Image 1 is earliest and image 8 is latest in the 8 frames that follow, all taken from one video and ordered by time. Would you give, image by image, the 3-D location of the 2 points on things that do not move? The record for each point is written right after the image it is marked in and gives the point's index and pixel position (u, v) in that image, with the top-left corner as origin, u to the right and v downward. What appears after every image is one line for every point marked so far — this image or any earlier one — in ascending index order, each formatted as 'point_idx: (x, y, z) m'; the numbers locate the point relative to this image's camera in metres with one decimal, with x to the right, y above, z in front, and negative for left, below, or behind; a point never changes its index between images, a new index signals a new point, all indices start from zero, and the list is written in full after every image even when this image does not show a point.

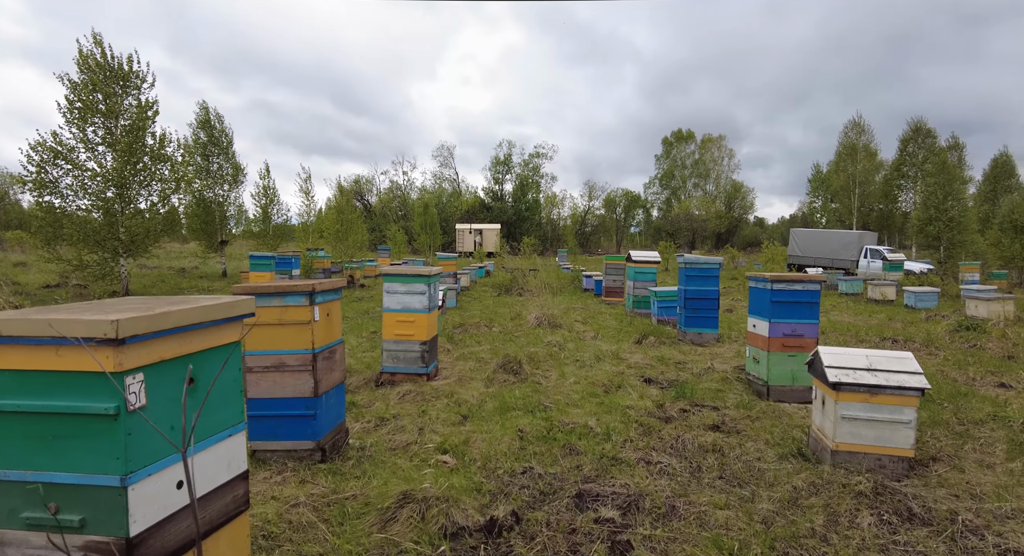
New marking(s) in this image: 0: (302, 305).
0: (-1.4, -0.2, +3.9) m
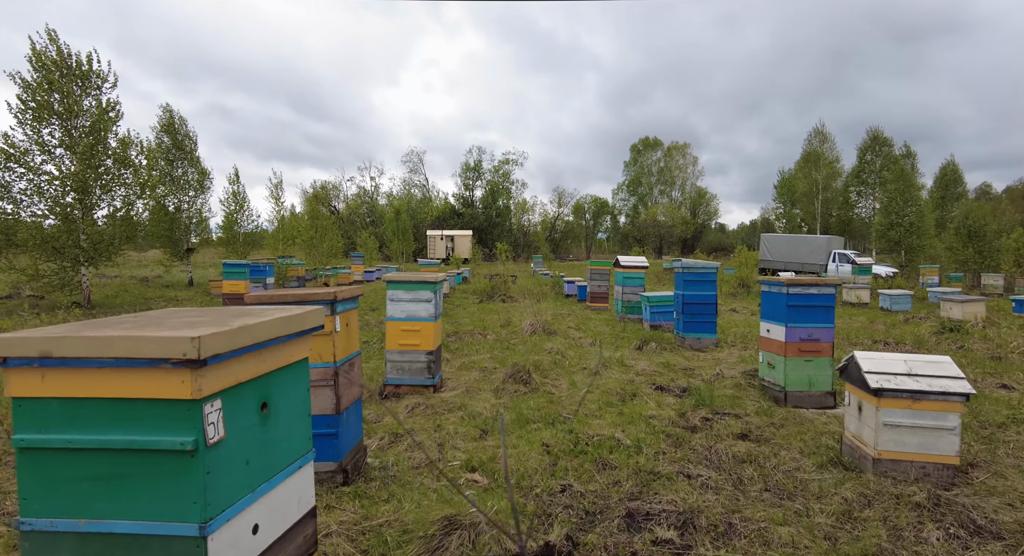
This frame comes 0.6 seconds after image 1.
0: (-1.2, -0.2, +3.6) m
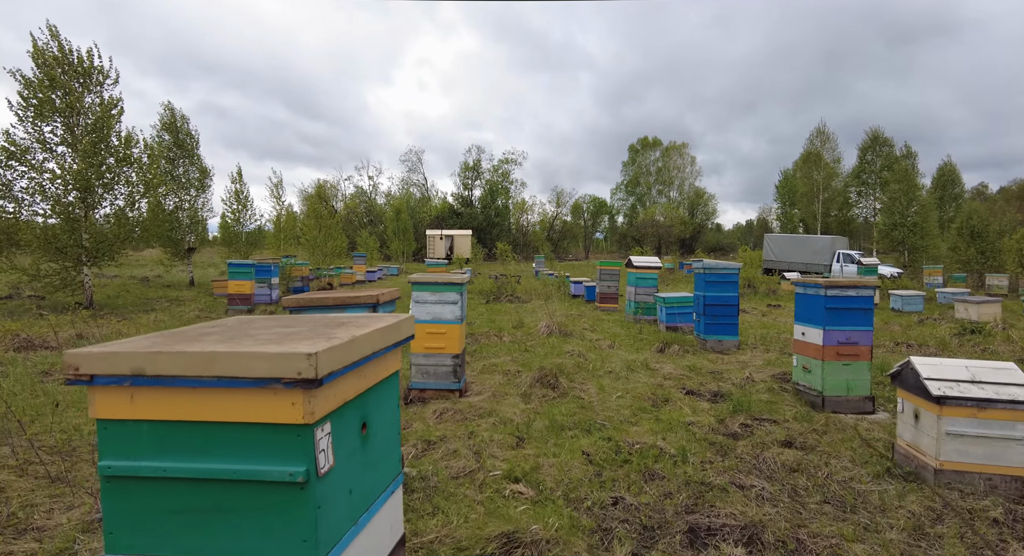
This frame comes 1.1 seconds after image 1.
0: (-0.9, -0.2, +3.4) m
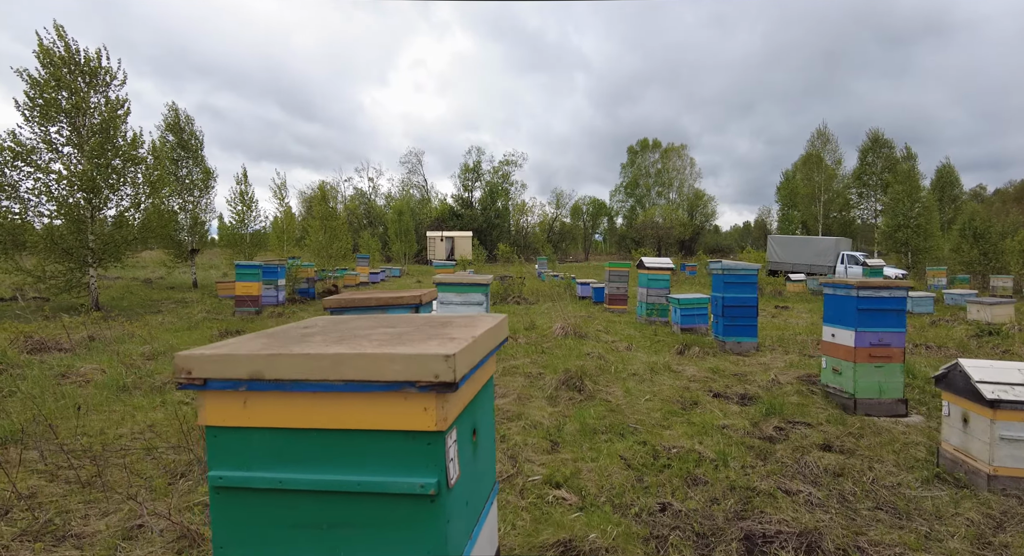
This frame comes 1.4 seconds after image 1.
0: (-0.6, -0.2, +3.3) m
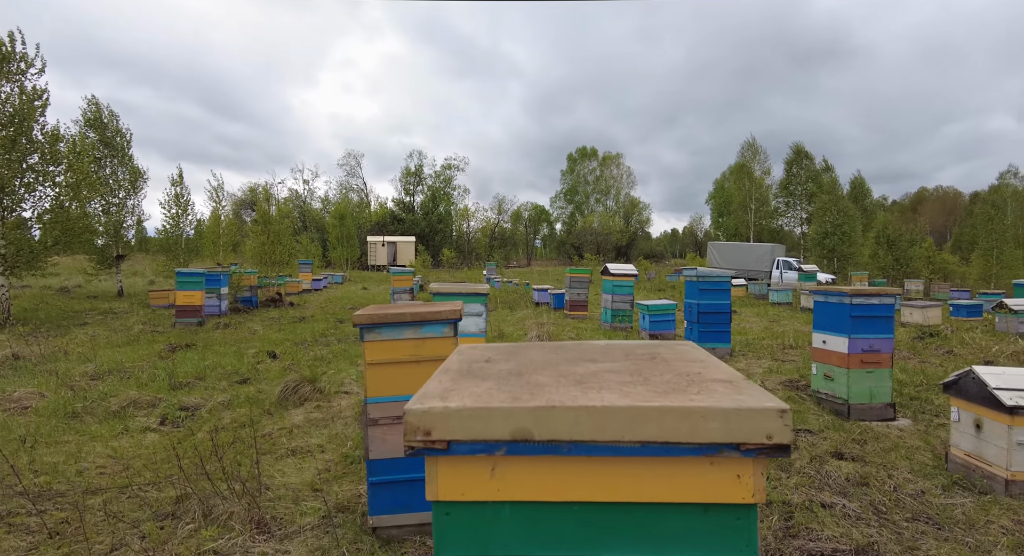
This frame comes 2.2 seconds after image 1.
0: (-0.4, -0.3, +3.1) m
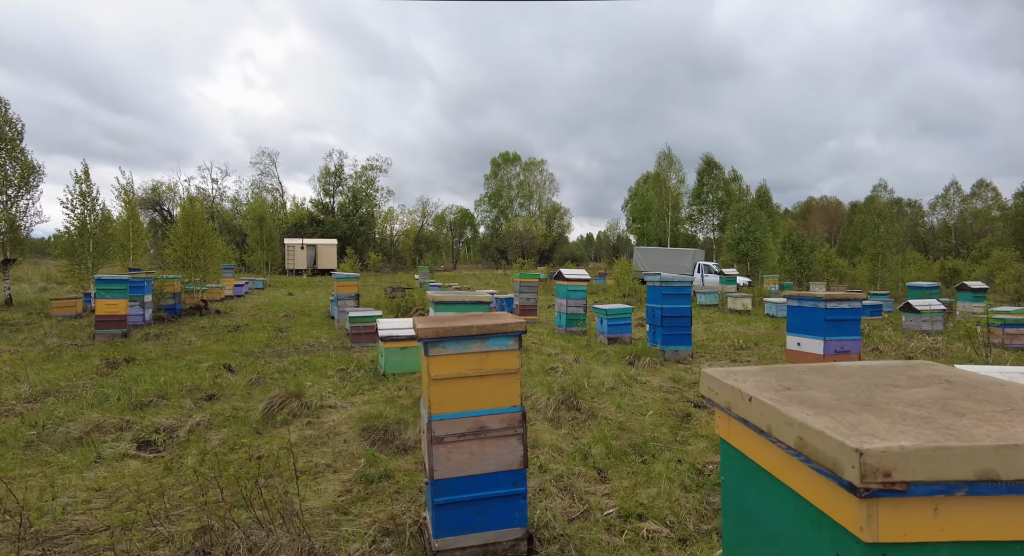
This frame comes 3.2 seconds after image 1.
0: (0.0, -0.4, +3.0) m
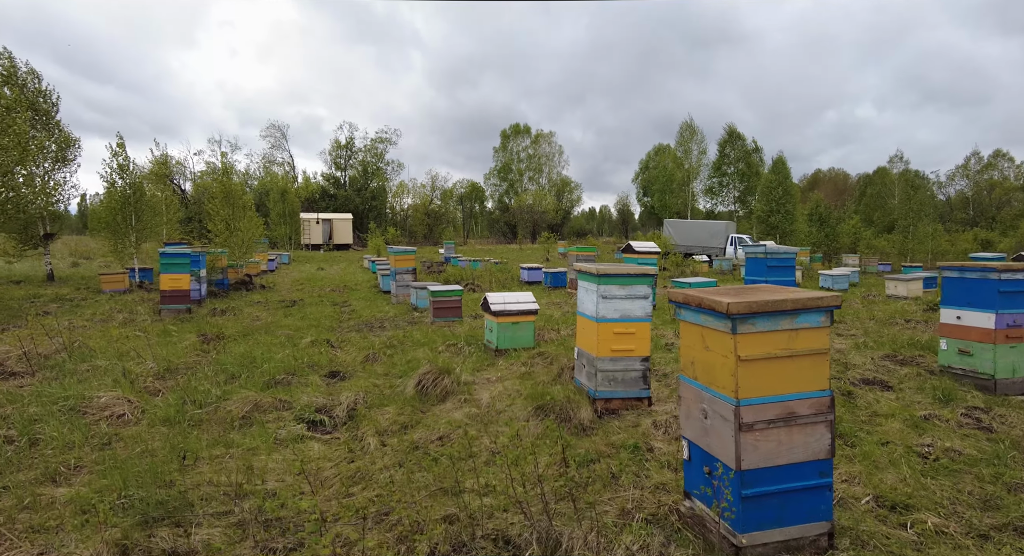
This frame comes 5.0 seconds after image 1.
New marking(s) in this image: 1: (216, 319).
0: (+1.4, -0.2, +2.7) m
1: (-5.5, -0.8, +10.9) m
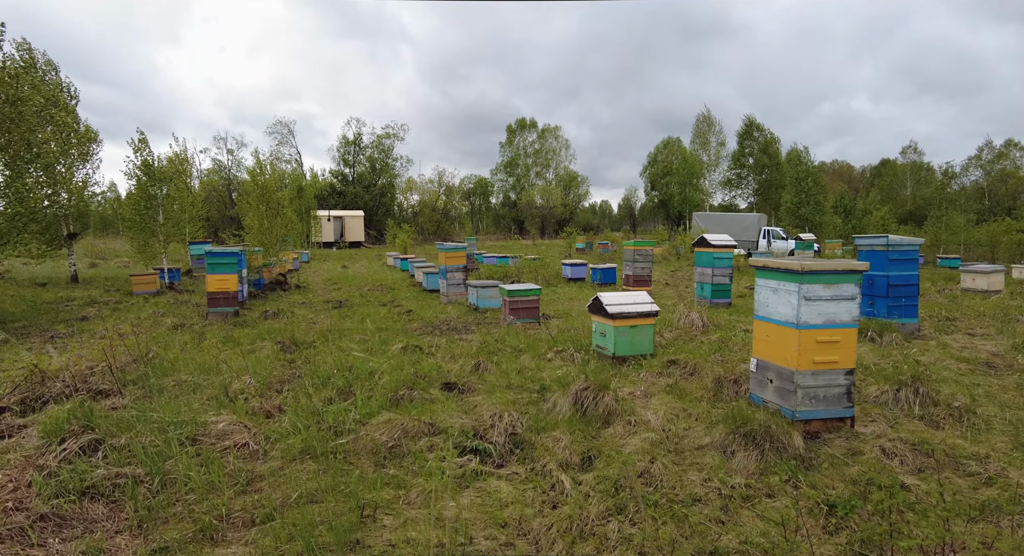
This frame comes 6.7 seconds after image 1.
0: (+2.7, -0.2, +1.9) m
1: (-4.2, -0.8, +10.2) m
